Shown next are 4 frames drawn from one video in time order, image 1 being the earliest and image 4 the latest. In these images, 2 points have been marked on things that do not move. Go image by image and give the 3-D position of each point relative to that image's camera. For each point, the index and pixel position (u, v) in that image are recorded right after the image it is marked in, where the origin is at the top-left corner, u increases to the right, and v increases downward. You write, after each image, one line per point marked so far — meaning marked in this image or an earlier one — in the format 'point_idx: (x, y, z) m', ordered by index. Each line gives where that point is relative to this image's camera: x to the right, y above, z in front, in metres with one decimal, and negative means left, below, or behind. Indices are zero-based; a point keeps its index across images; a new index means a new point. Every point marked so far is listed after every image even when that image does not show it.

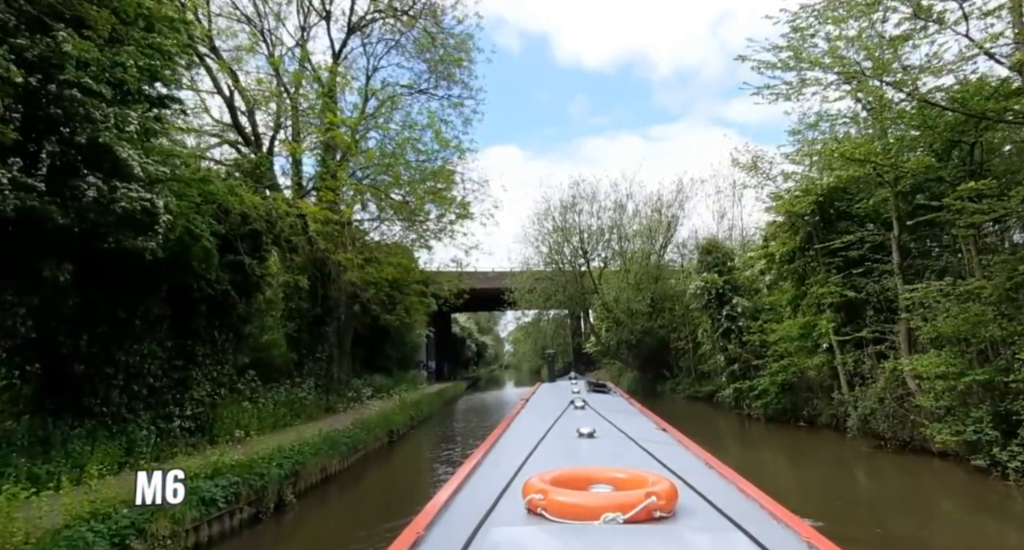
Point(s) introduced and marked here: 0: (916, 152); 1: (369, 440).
0: (+5.4, +1.6, +8.6) m
1: (-2.7, -3.2, +12.1) m
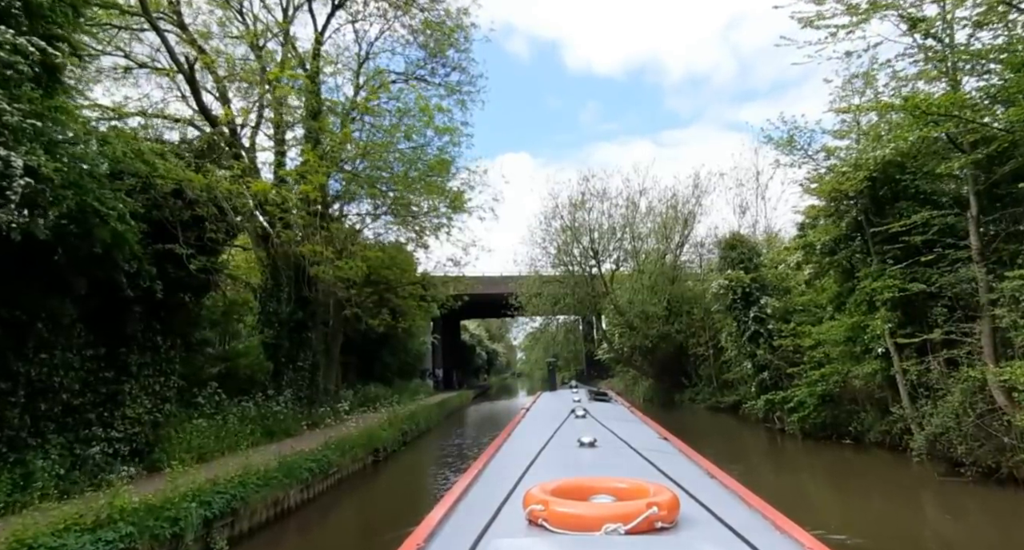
0: (+5.3, +1.7, +6.9) m
1: (-2.7, -3.1, +10.5) m
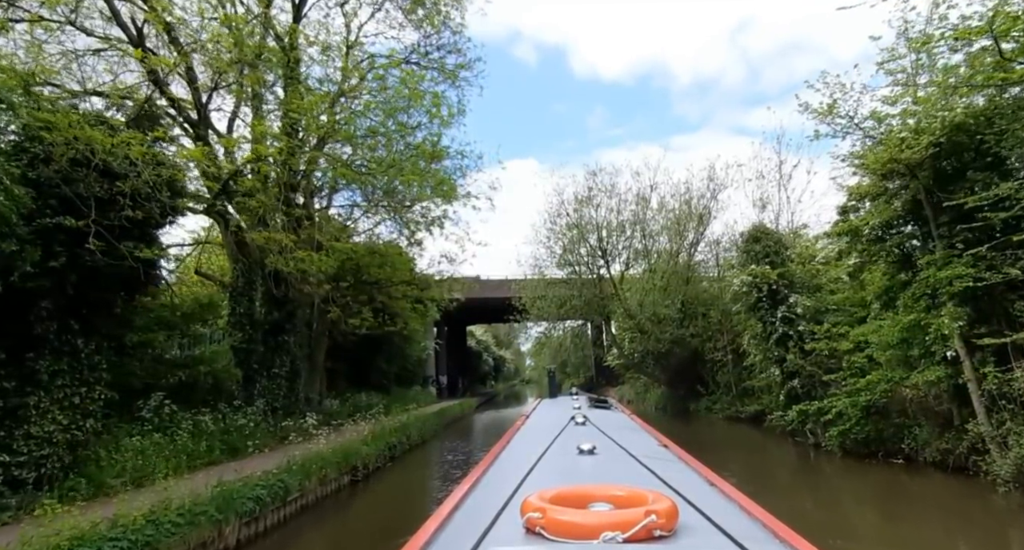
0: (+5.2, +1.9, +5.3) m
1: (-2.8, -3.0, +9.0) m
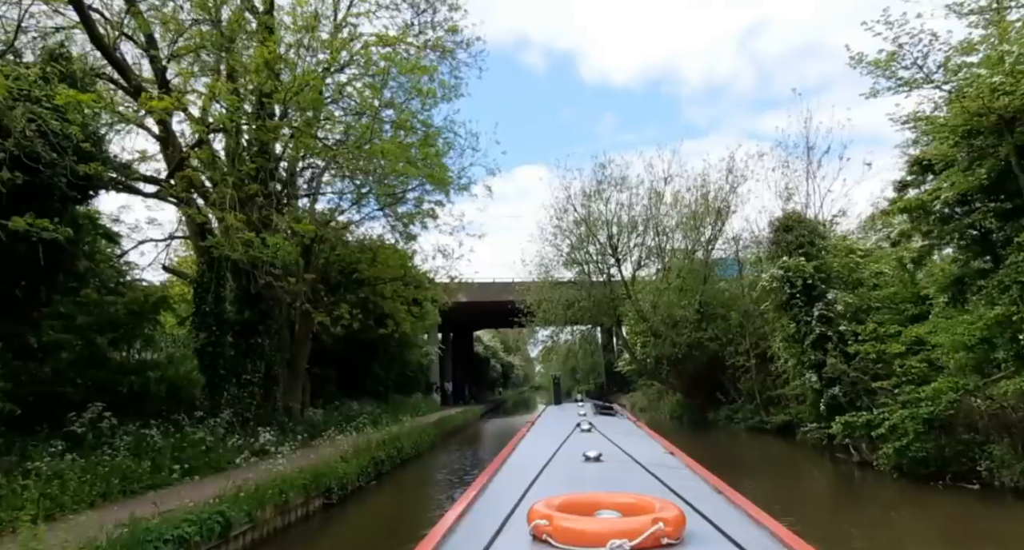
0: (+5.0, +2.1, +3.8) m
1: (-2.9, -2.9, +7.5) m
